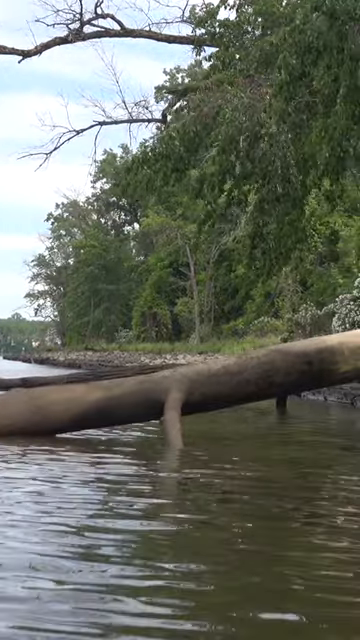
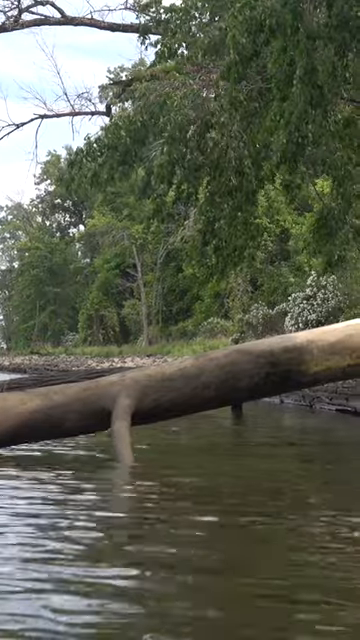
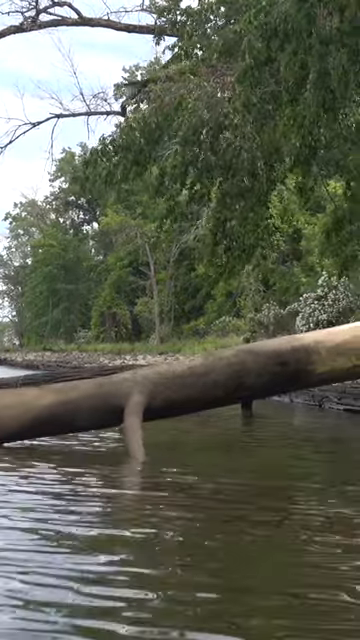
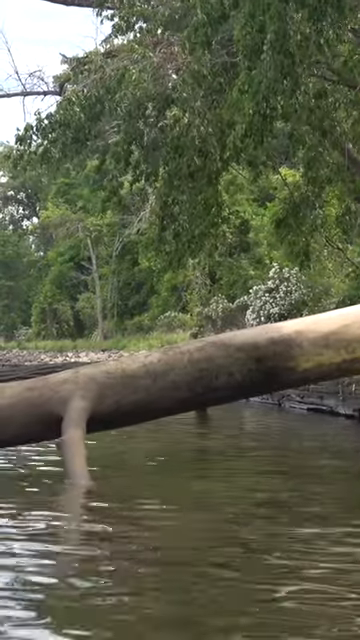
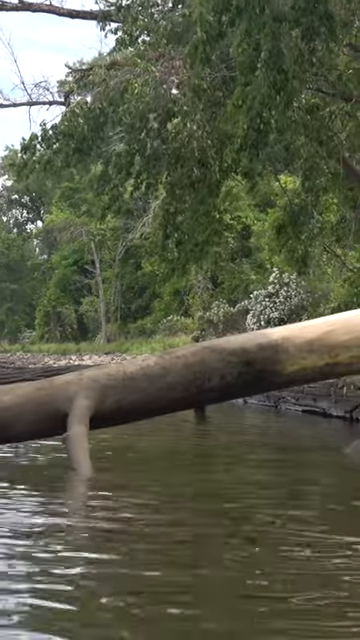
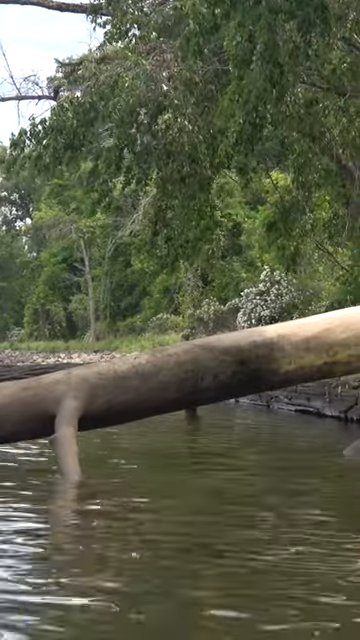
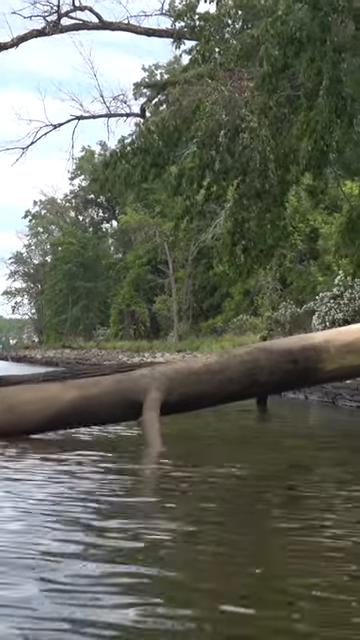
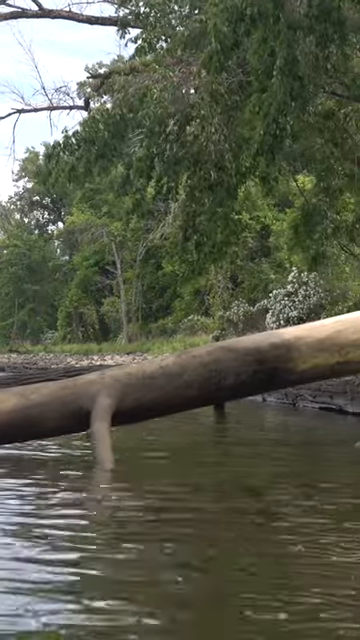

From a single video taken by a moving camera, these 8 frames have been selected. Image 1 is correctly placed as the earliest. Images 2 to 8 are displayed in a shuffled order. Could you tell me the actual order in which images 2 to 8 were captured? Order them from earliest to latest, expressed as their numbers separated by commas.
7, 3, 2, 8, 5, 6, 4
